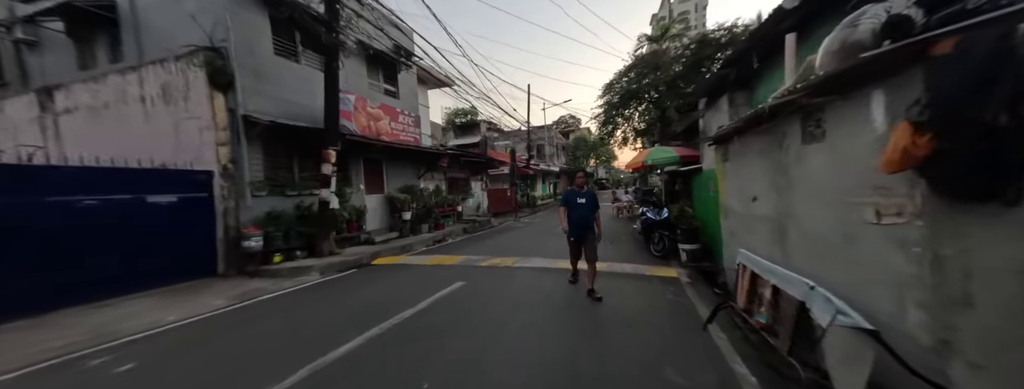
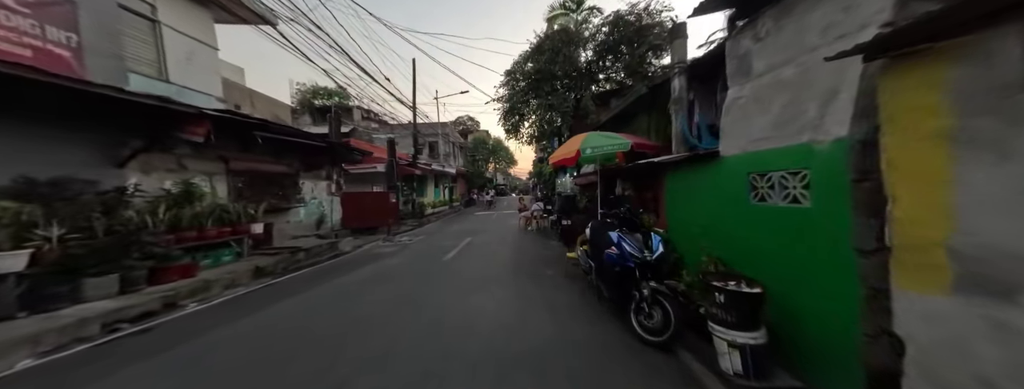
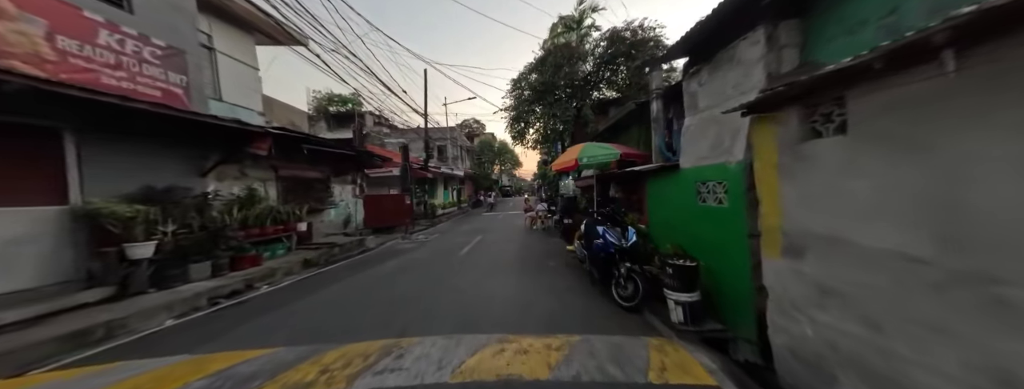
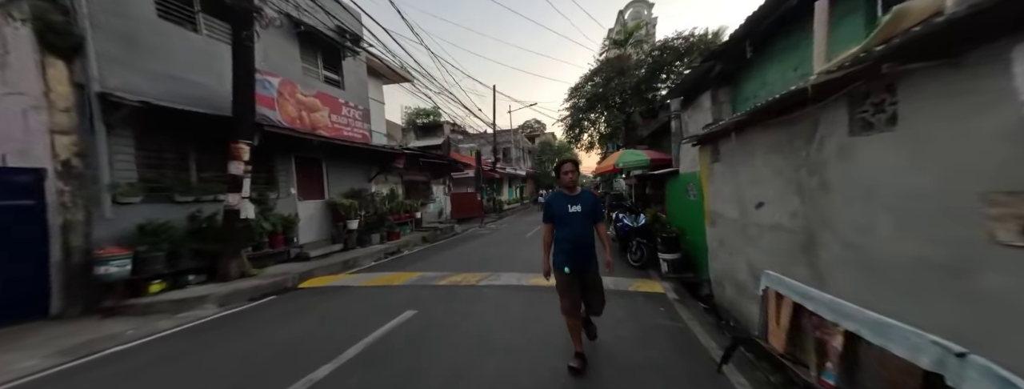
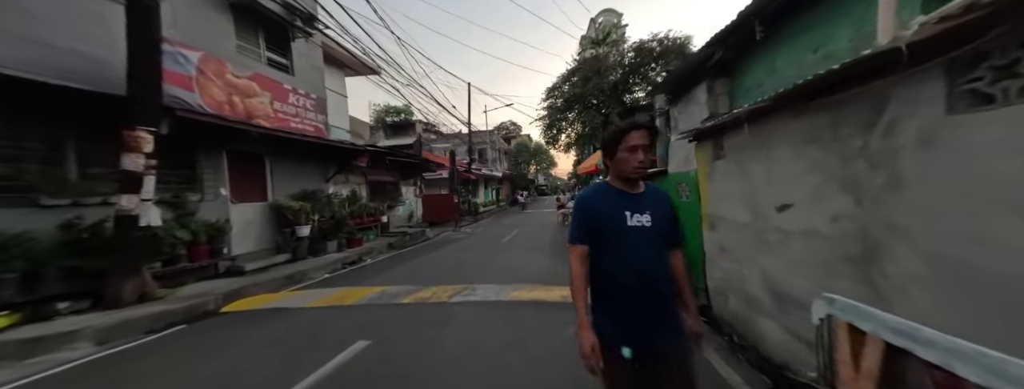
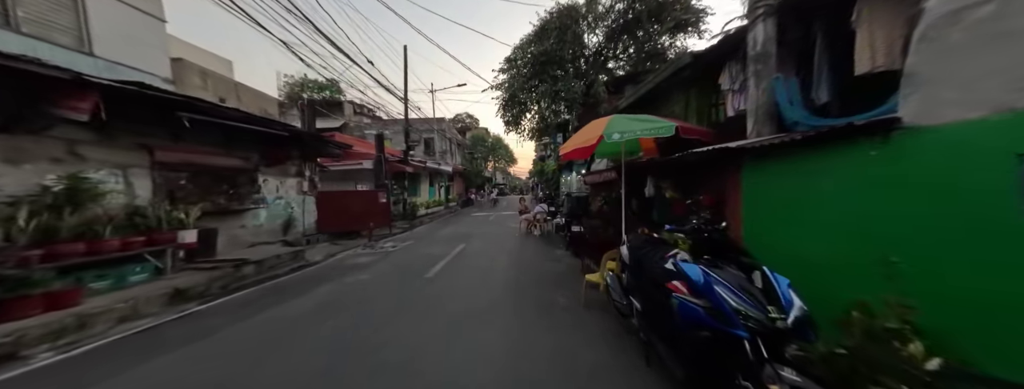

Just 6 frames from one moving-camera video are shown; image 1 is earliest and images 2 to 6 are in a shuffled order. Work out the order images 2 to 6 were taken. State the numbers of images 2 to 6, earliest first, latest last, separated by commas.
4, 5, 3, 2, 6
